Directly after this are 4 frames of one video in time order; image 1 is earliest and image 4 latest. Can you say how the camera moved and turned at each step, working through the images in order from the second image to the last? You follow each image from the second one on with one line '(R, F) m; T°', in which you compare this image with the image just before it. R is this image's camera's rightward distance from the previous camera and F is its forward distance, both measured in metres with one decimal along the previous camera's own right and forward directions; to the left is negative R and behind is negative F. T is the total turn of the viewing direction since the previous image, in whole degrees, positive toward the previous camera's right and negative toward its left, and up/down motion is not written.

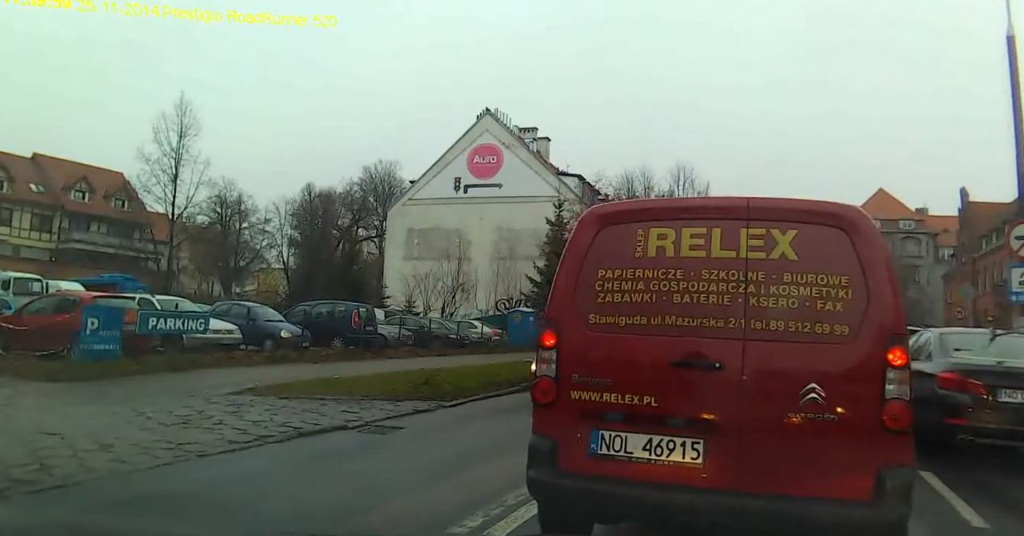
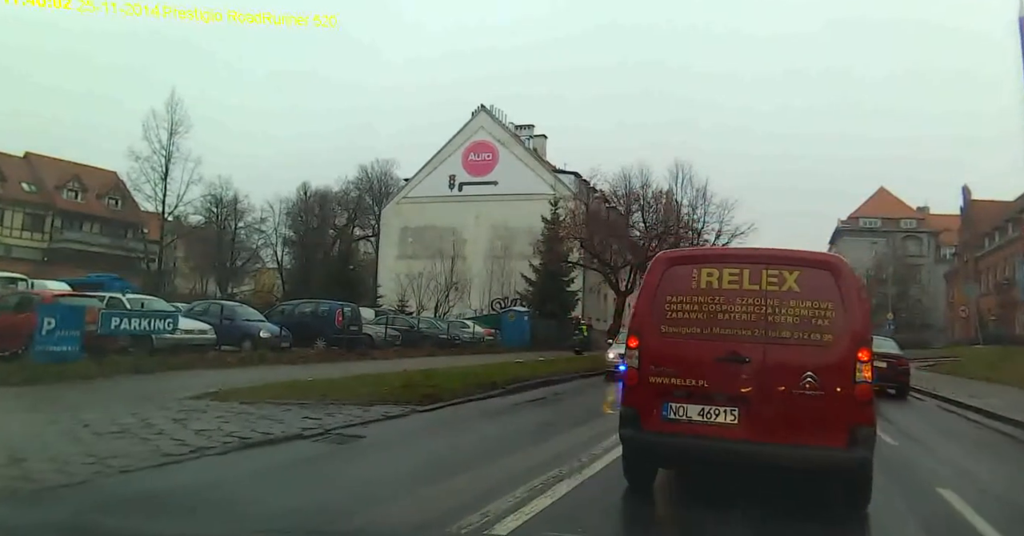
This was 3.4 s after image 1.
(+0.3, +0.8) m; 0°
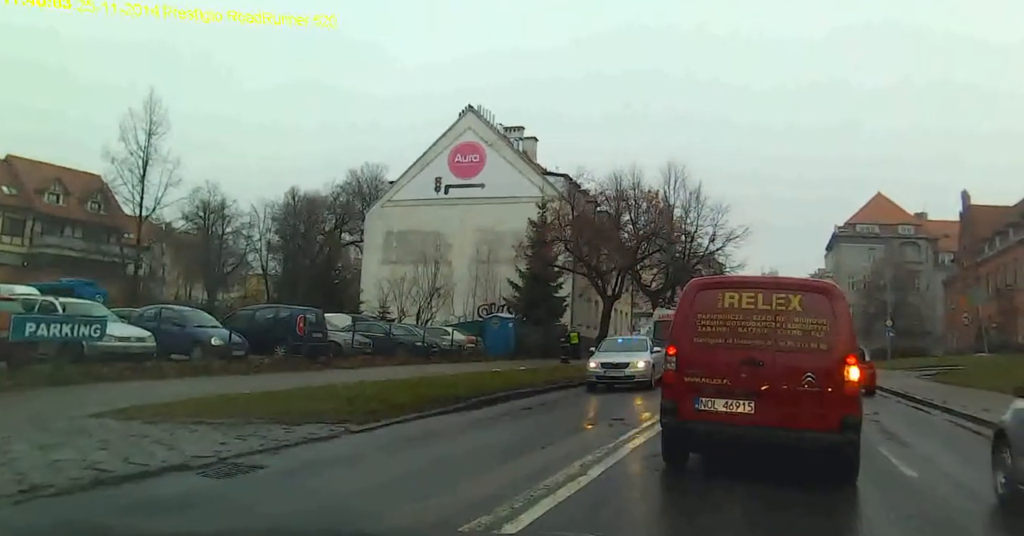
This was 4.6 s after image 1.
(+0.5, +1.4) m; 0°
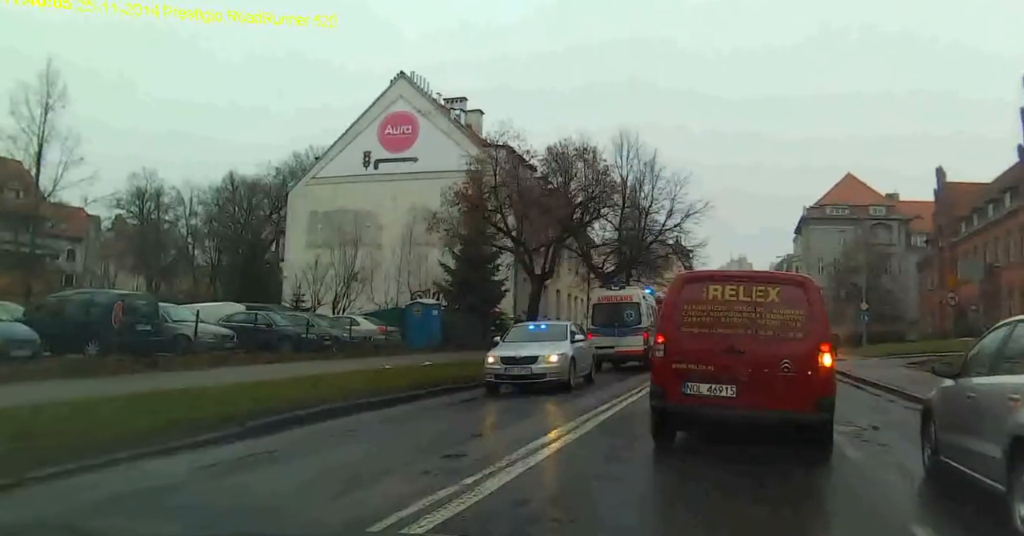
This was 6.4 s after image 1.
(+1.7, +4.0) m; +2°
